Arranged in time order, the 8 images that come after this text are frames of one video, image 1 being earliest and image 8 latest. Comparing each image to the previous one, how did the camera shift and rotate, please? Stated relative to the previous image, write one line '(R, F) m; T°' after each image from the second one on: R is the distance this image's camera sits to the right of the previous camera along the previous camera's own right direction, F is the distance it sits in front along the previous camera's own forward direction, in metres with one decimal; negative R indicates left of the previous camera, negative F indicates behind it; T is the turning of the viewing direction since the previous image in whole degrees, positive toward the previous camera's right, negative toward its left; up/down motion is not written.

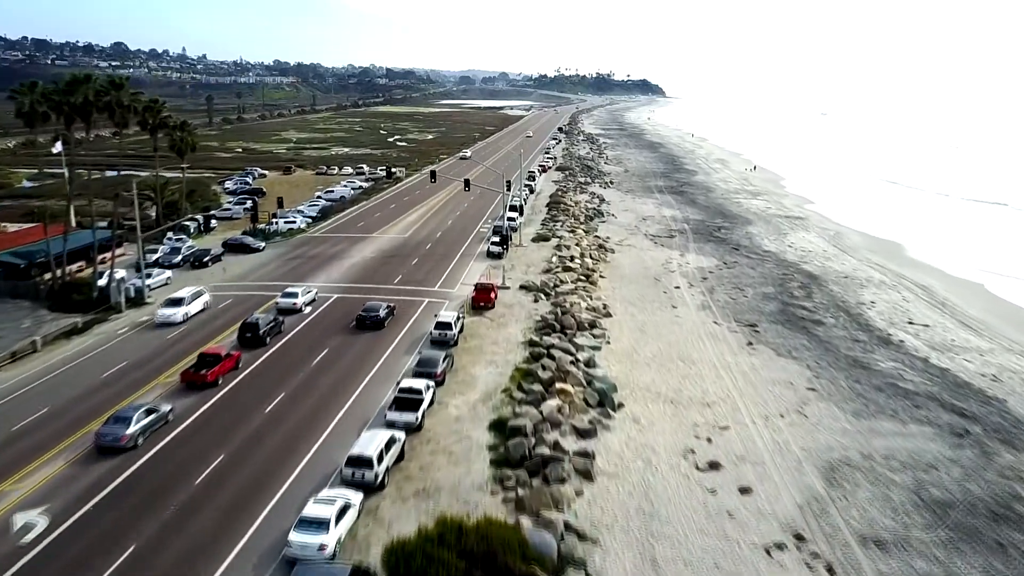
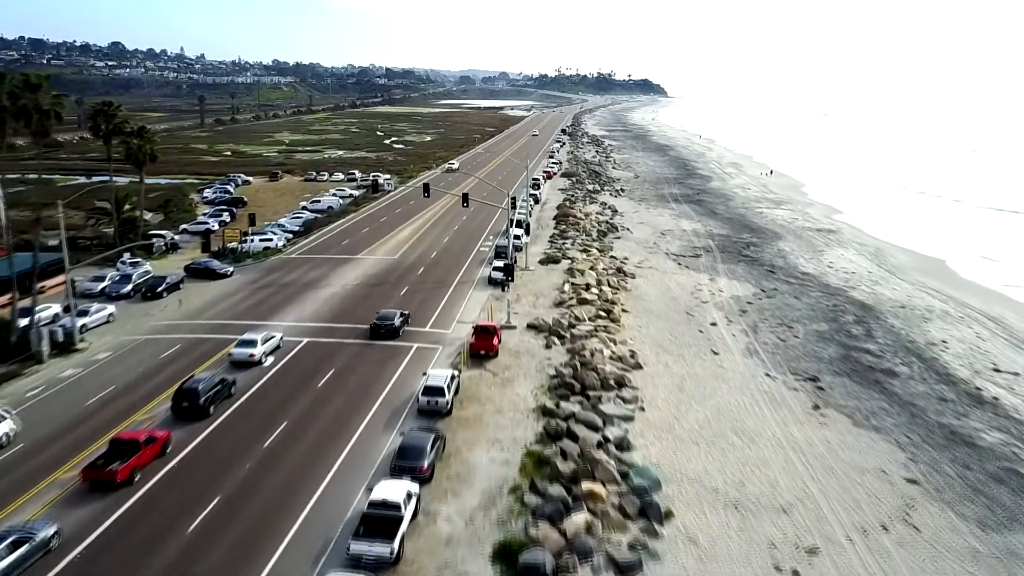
(-0.3, +7.8) m; 0°
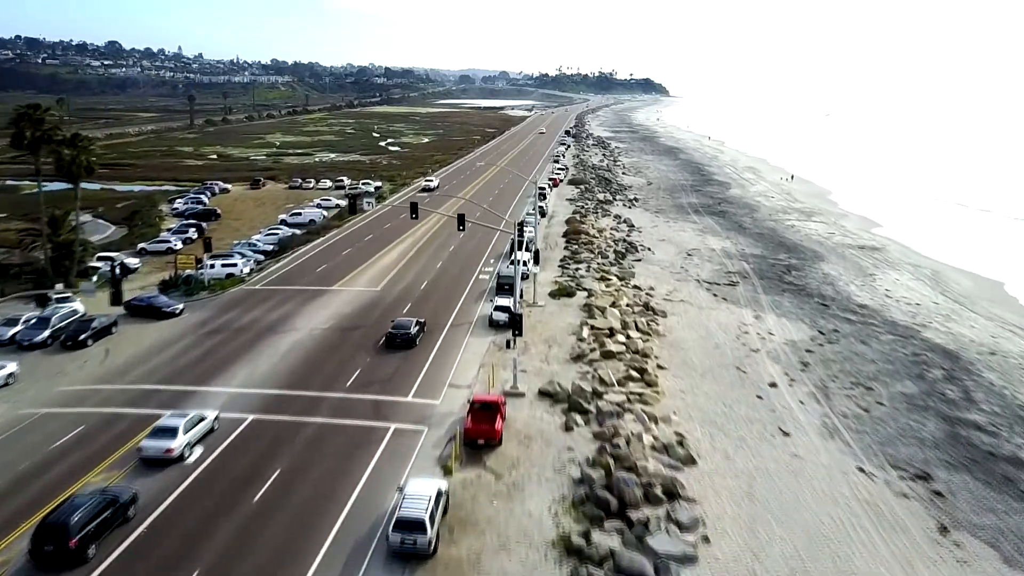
(-0.3, +8.8) m; 0°
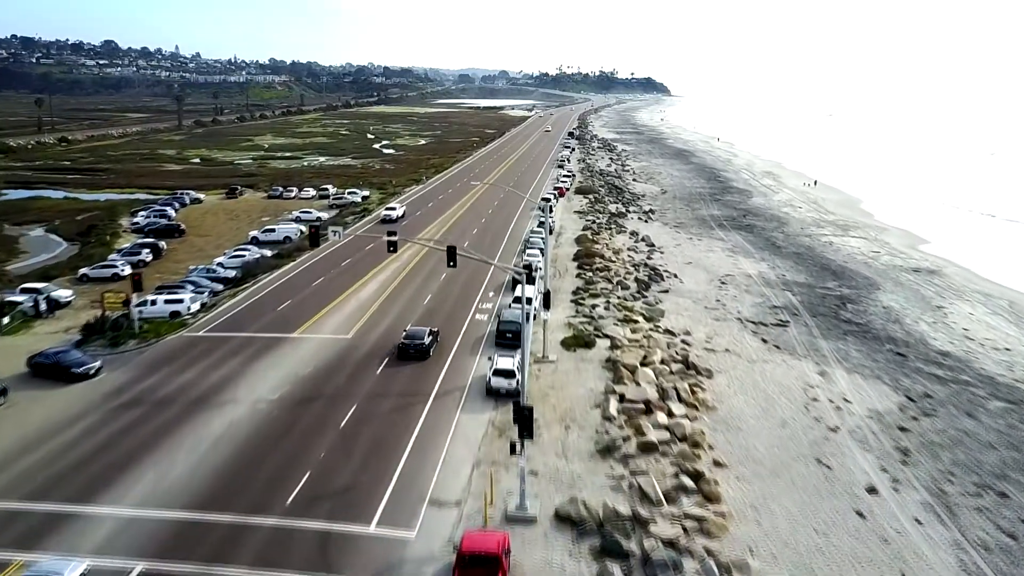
(-0.2, +9.0) m; 0°
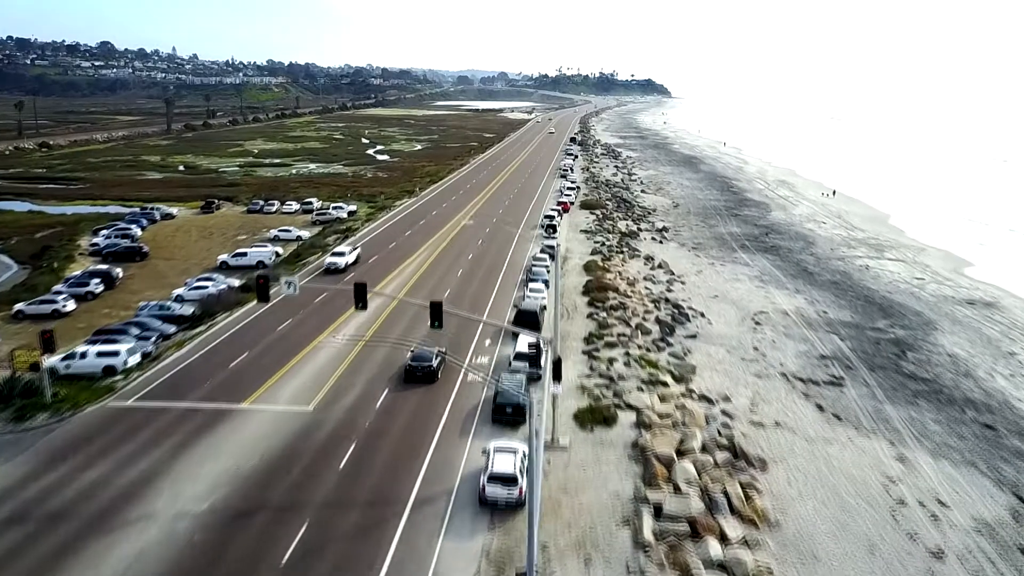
(-0.1, +7.1) m; 0°
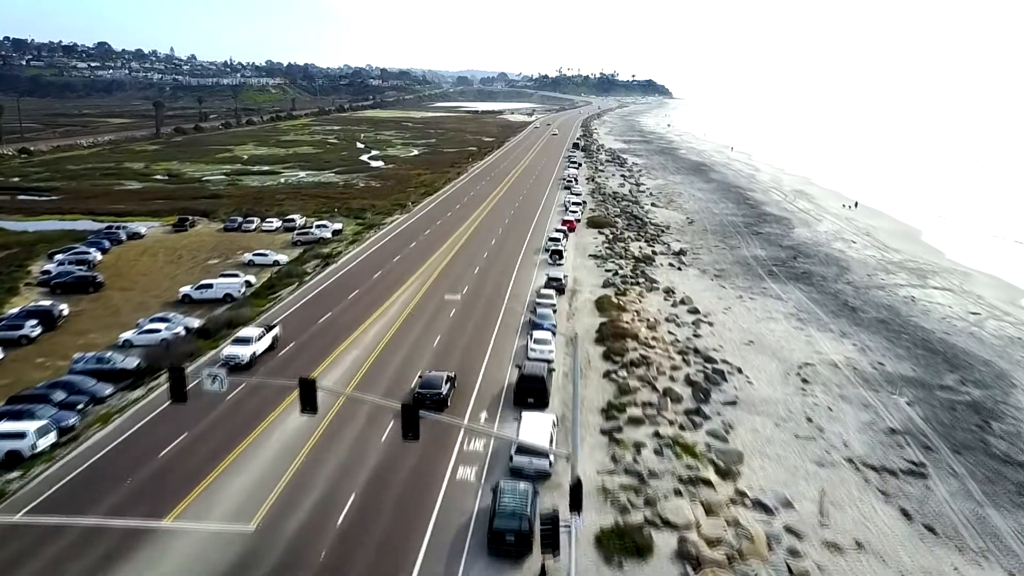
(-0.1, +7.0) m; 0°
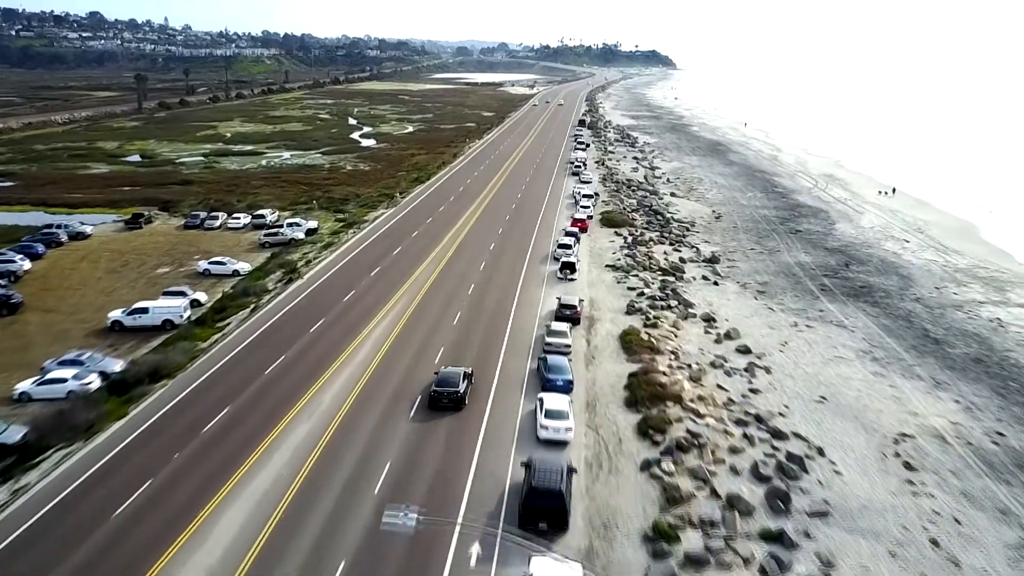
(-0.1, +9.7) m; 0°
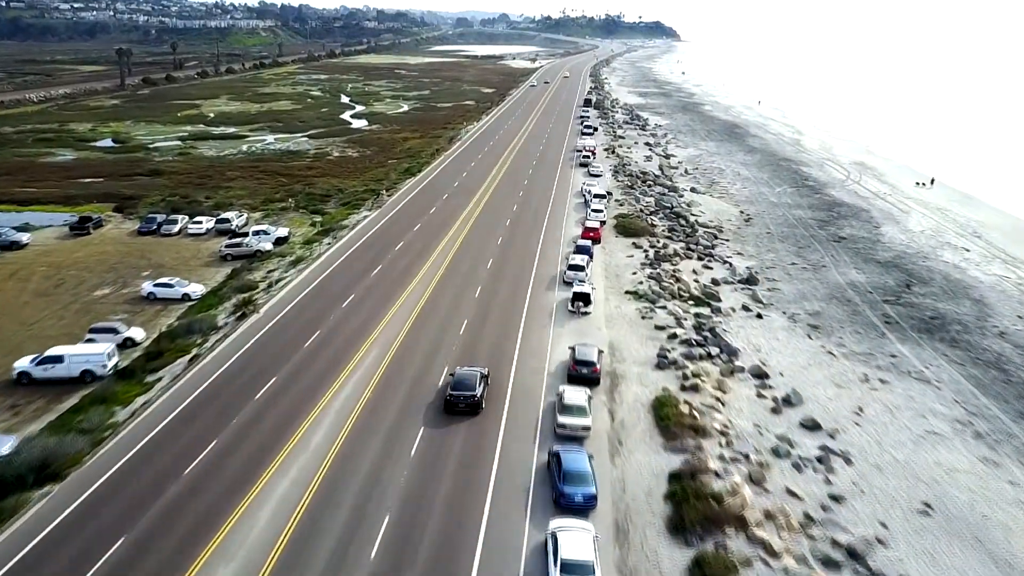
(0.0, +8.4) m; 0°
